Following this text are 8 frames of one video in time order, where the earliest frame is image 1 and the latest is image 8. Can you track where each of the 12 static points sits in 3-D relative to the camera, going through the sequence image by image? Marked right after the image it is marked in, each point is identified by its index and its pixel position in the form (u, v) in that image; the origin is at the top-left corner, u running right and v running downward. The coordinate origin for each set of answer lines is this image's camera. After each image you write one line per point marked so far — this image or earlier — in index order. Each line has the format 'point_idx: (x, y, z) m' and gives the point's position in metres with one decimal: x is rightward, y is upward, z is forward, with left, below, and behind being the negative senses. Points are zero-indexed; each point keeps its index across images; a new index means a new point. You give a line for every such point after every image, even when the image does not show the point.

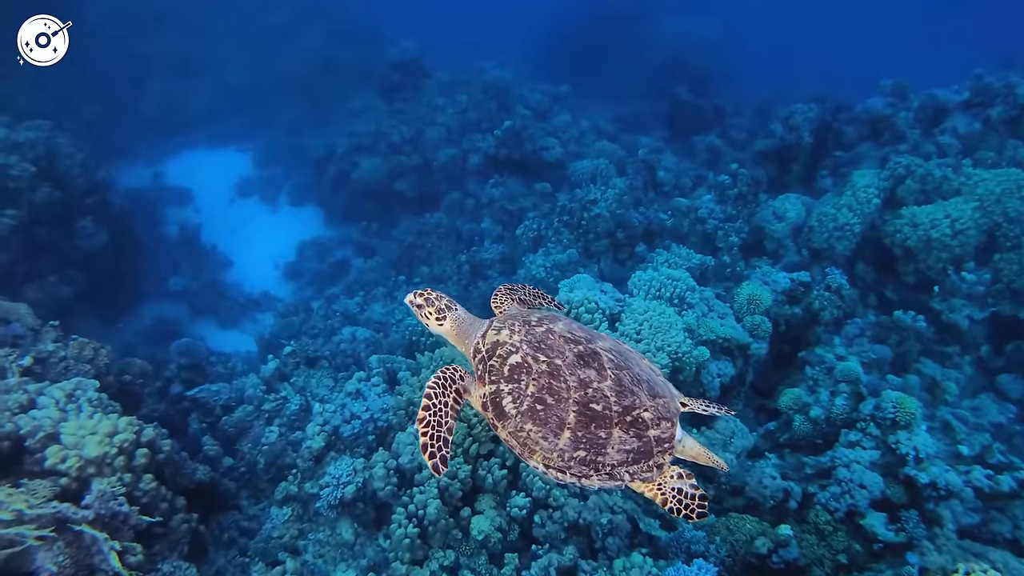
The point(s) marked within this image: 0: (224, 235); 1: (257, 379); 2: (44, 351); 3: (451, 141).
0: (-6.1, +1.2, +14.0) m
1: (-2.9, -1.1, +7.8) m
2: (-4.2, -0.6, +5.9) m
3: (-1.2, +3.0, +13.6) m
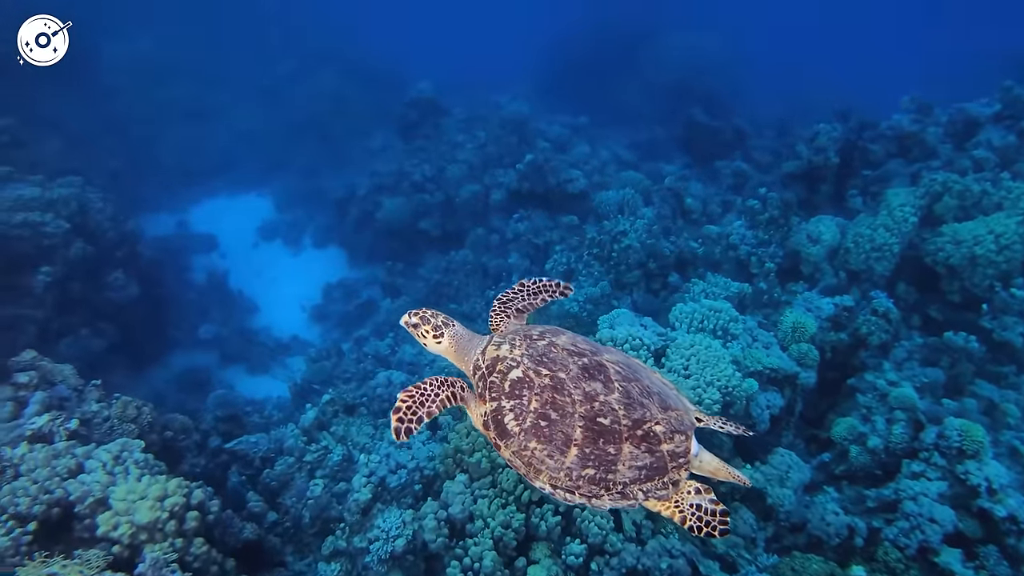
0: (-5.5, +0.2, +14.1) m
1: (-2.5, -1.6, +7.7) m
2: (-3.7, -1.1, +5.9) m
3: (-0.8, +2.3, +13.7) m
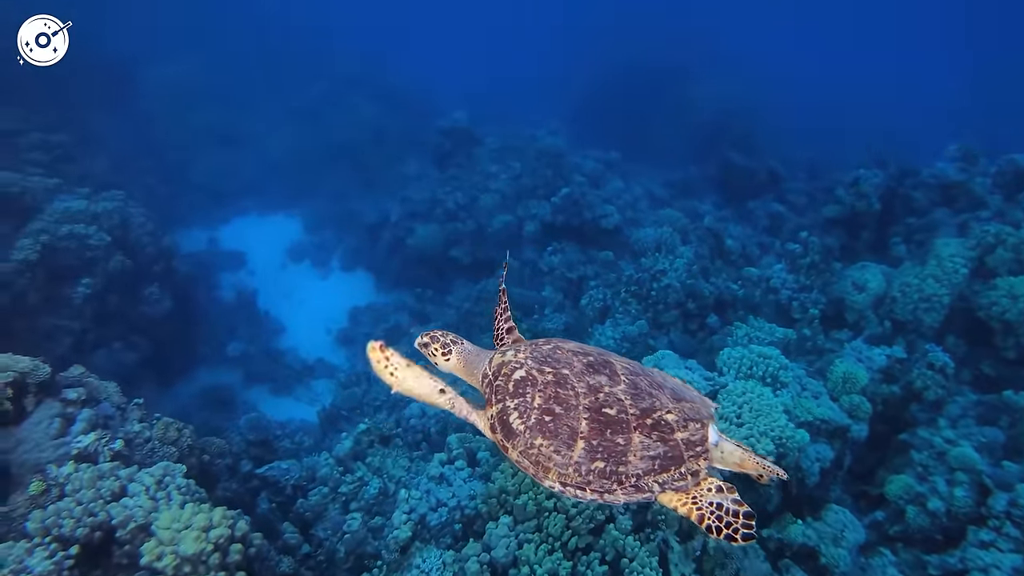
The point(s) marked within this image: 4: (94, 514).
0: (-4.9, -0.2, +14.0) m
1: (-2.0, -1.9, +7.6) m
2: (-3.3, -1.3, +5.7) m
3: (-0.1, +1.6, +13.6) m
4: (-3.0, -1.6, +4.7) m
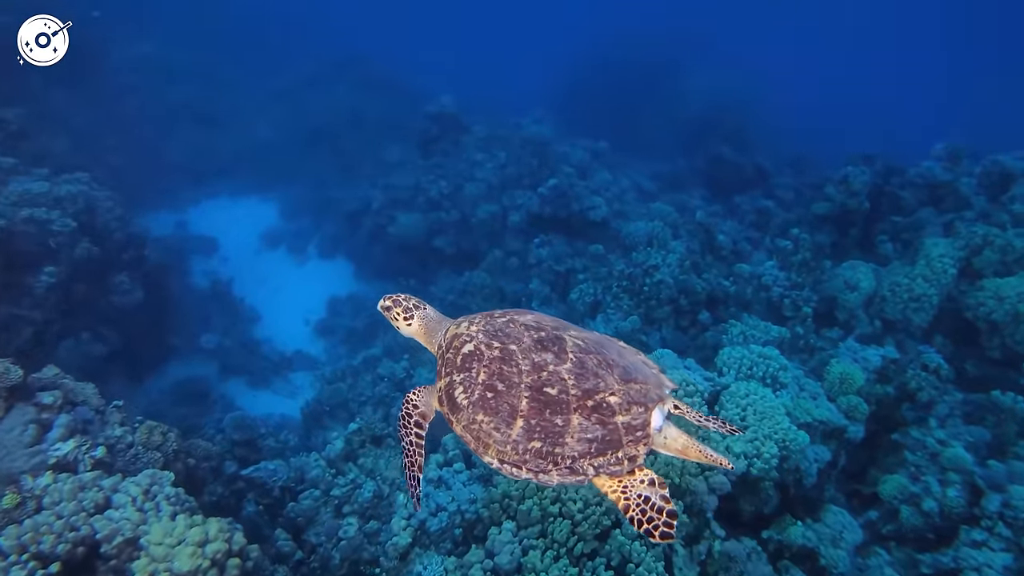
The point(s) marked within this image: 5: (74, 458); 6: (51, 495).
0: (-5.3, 0.0, +13.6) m
1: (-2.1, -1.9, +7.3) m
2: (-3.3, -1.2, +5.4) m
3: (-0.4, +1.8, +13.4) m
4: (-2.9, -1.6, +4.4) m
5: (-3.2, -1.3, +4.9) m
6: (-3.1, -1.4, +4.5) m
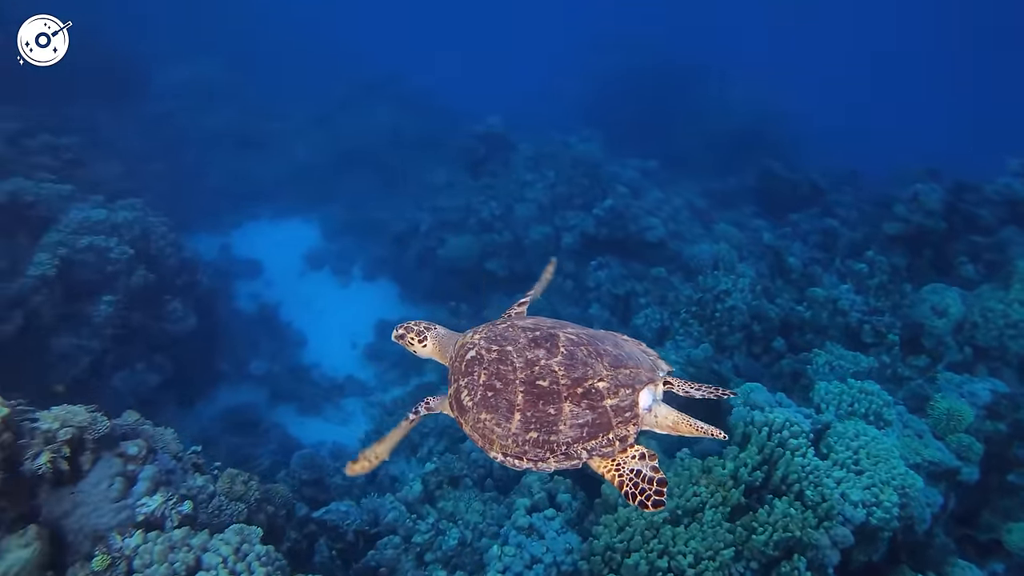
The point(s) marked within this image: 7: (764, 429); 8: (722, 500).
0: (-4.3, -0.4, +13.4) m
1: (-1.2, -2.2, +7.0) m
2: (-2.4, -1.5, +5.1) m
3: (+0.6, +1.4, +13.1) m
4: (-2.1, -1.9, +4.1) m
5: (-2.4, -1.6, +4.6) m
6: (-2.3, -1.7, +4.2) m
7: (+2.2, -1.3, +5.9) m
8: (+1.8, -1.8, +5.6) m
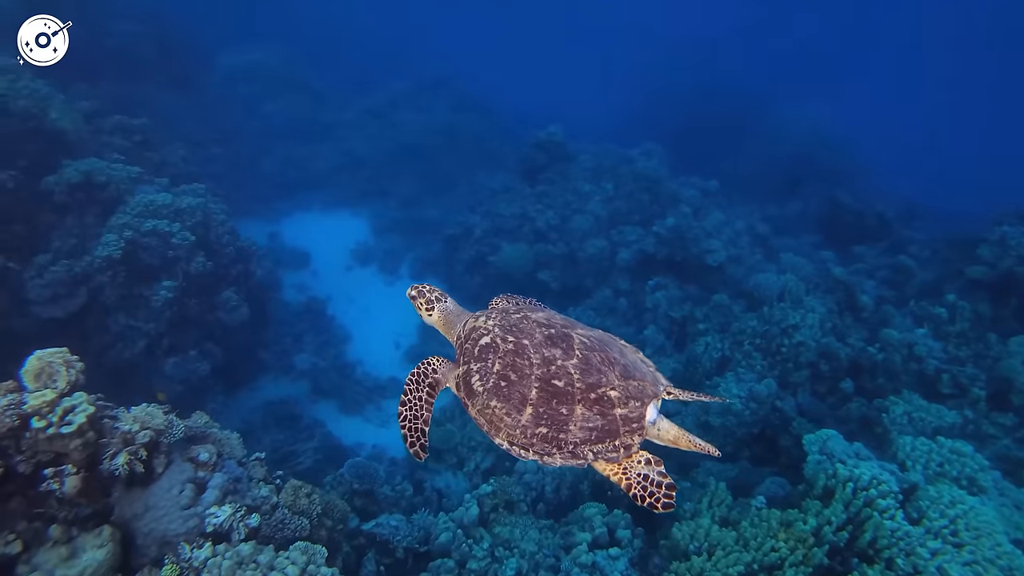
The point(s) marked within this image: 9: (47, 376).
0: (-3.3, -0.4, +13.3) m
1: (-0.6, -2.3, +6.7) m
2: (-1.9, -1.6, +4.9) m
3: (+1.7, +1.1, +12.8) m
4: (-1.6, -1.9, +3.9) m
5: (-1.9, -1.6, +4.5) m
6: (-1.8, -1.7, +4.0) m
7: (+2.8, -1.7, +5.6) m
8: (+2.3, -2.1, +5.2) m
9: (-2.9, -0.6, +4.1) m
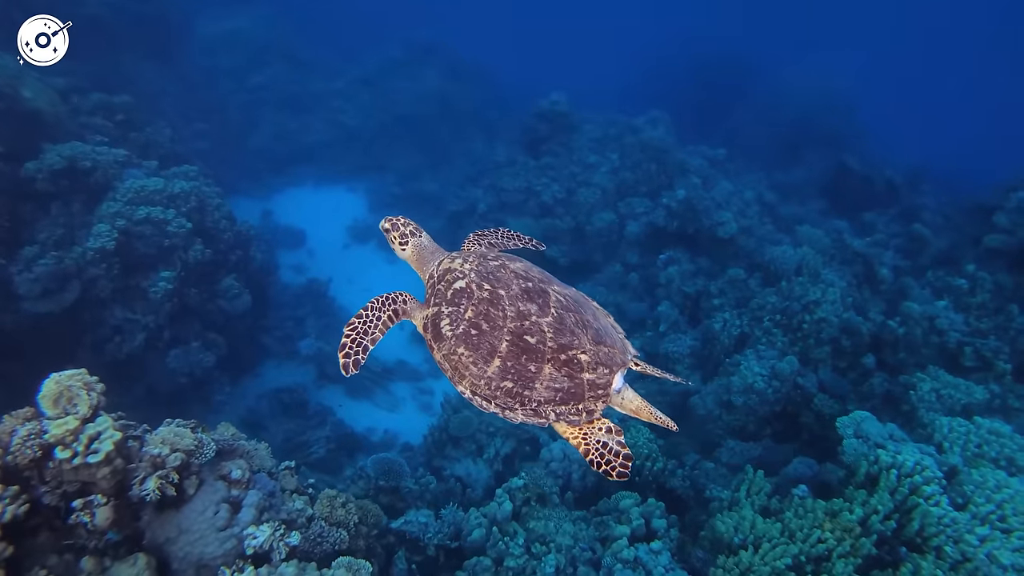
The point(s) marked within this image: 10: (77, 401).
0: (-3.2, 0.0, +12.9) m
1: (-0.3, -2.2, +6.6) m
2: (-1.5, -1.6, +4.7) m
3: (+1.8, +1.6, +12.5) m
4: (-1.2, -2.0, +3.7) m
5: (-1.6, -1.6, +4.2) m
6: (-1.4, -1.8, +3.8) m
7: (+3.1, -1.5, +5.5) m
8: (+2.6, -2.0, +5.1) m
9: (-2.5, -0.6, +3.8) m
10: (-2.5, -0.6, +3.8) m
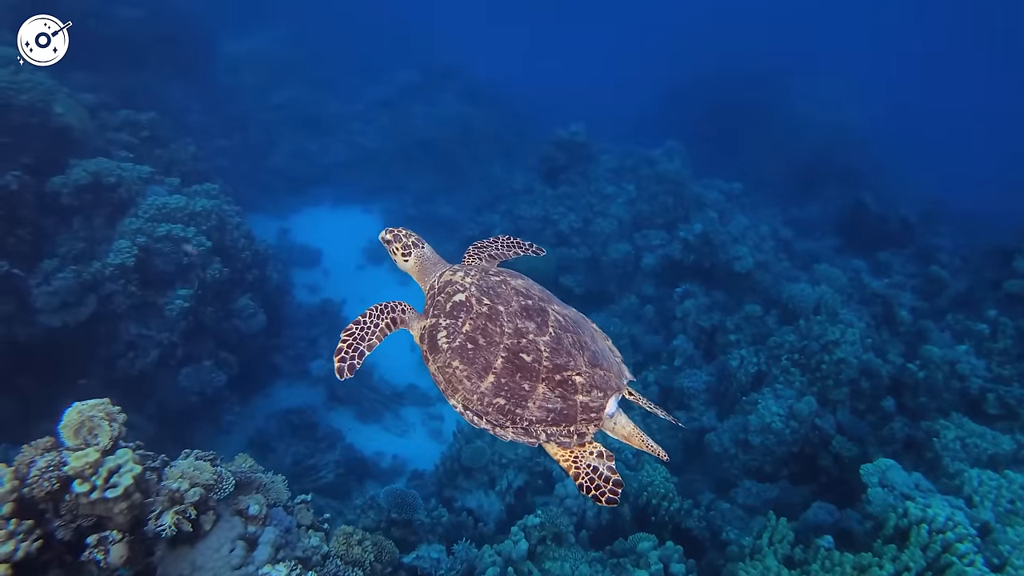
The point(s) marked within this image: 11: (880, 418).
0: (-2.9, -0.4, +12.9) m
1: (-0.2, -2.5, +6.5) m
2: (-1.4, -1.8, +4.6) m
3: (+2.0, +1.0, +12.5) m
4: (-1.1, -2.2, +3.6) m
5: (-1.4, -1.8, +4.1) m
6: (-1.3, -2.0, +3.7) m
7: (+3.3, -1.9, +5.3) m
8: (+2.8, -2.4, +5.0) m
9: (-2.4, -0.8, +3.7) m
10: (-2.3, -0.8, +3.7) m
11: (+4.7, -1.6, +8.3) m
